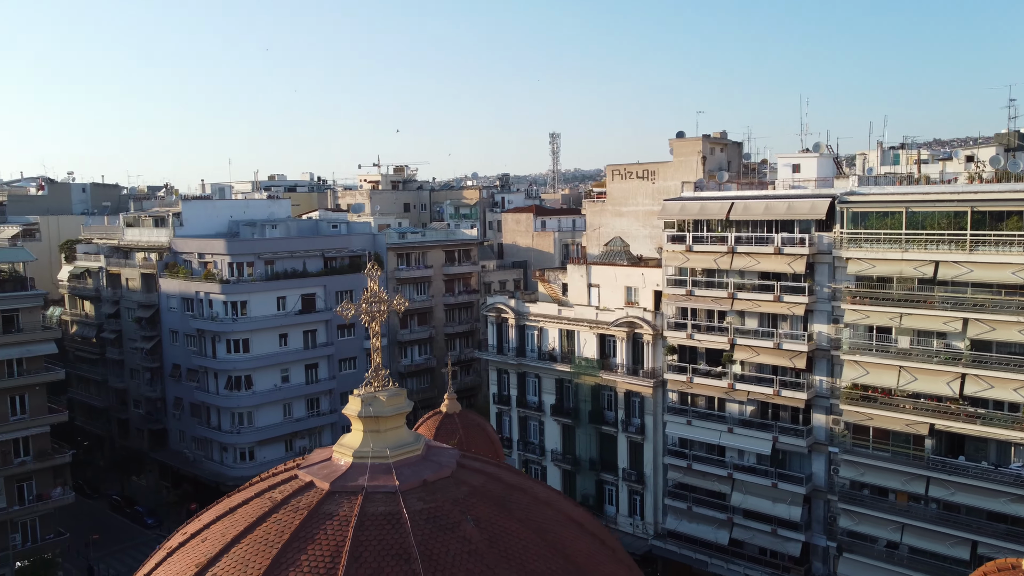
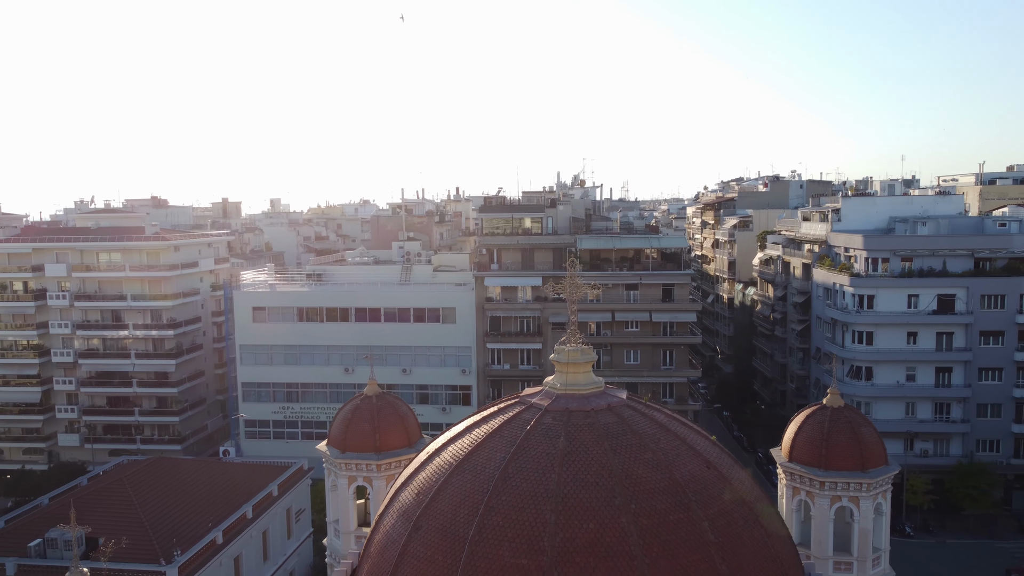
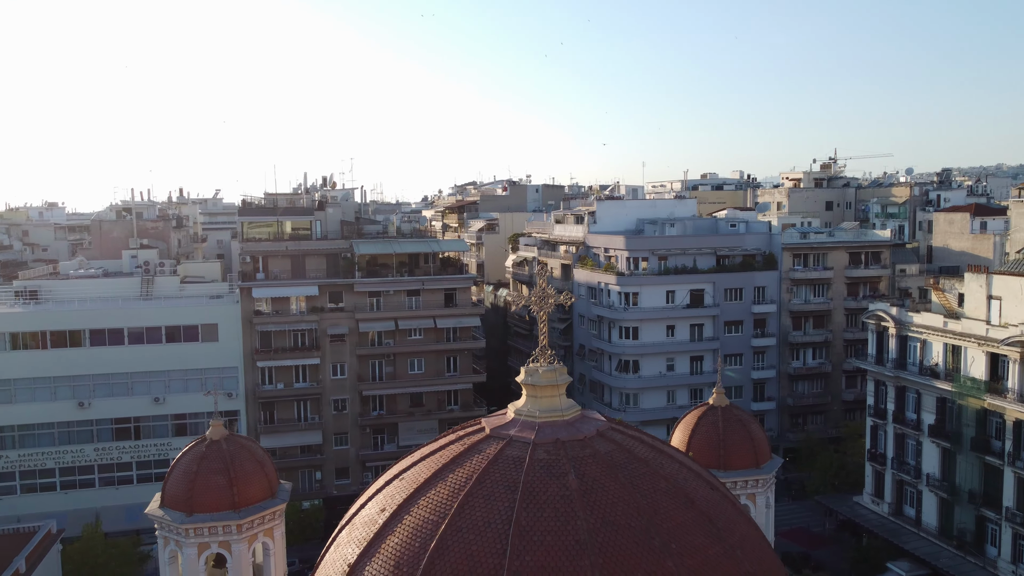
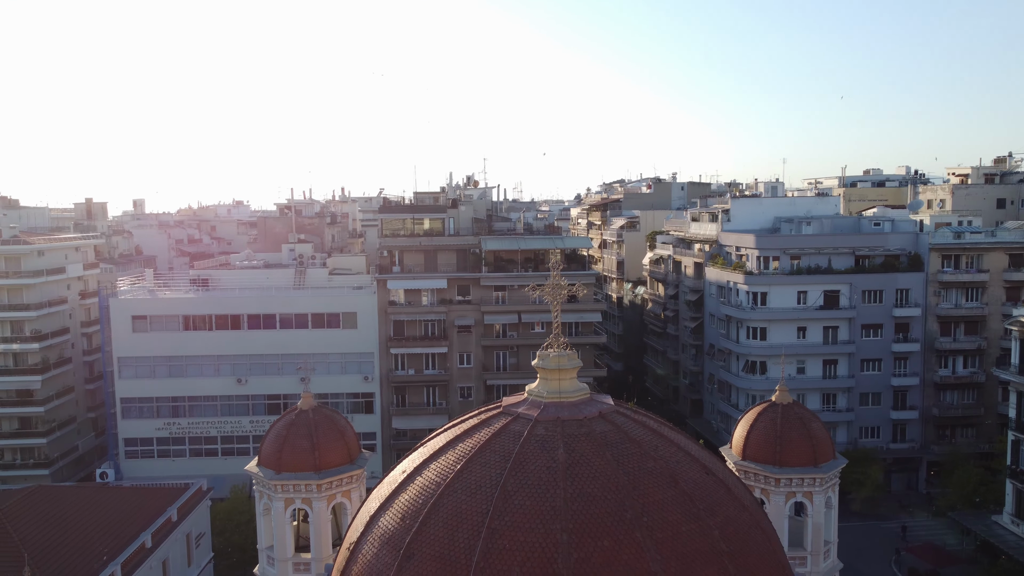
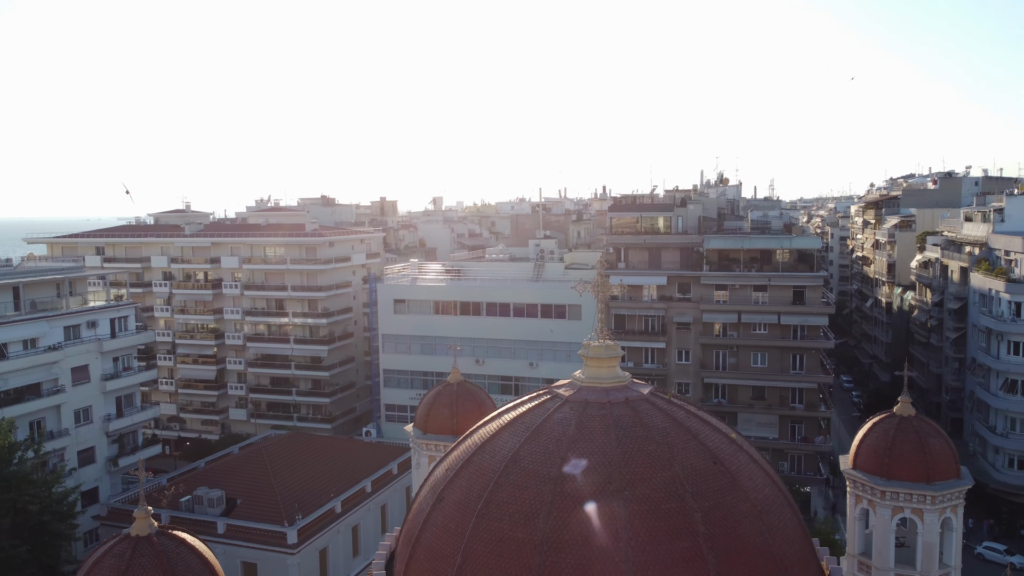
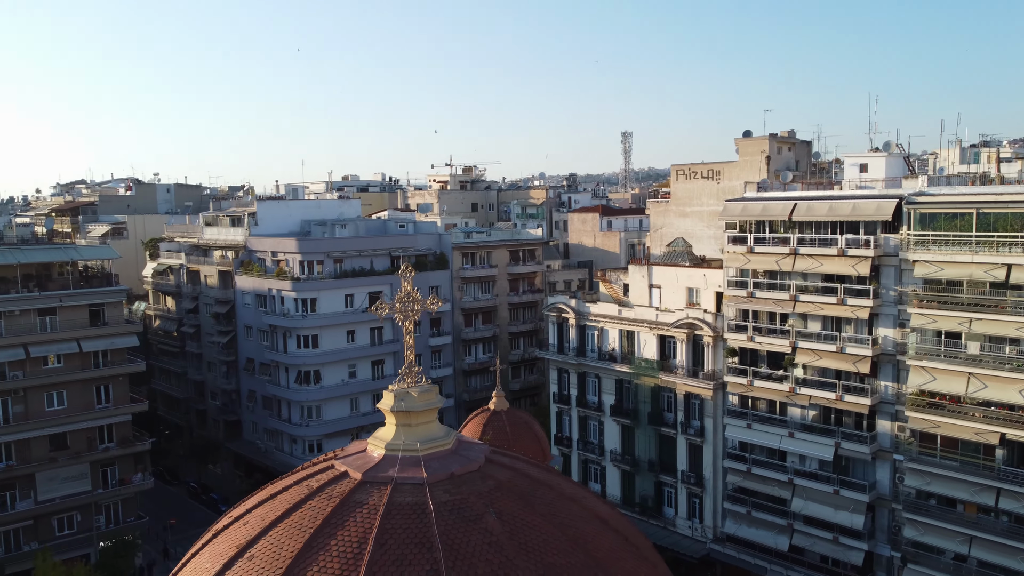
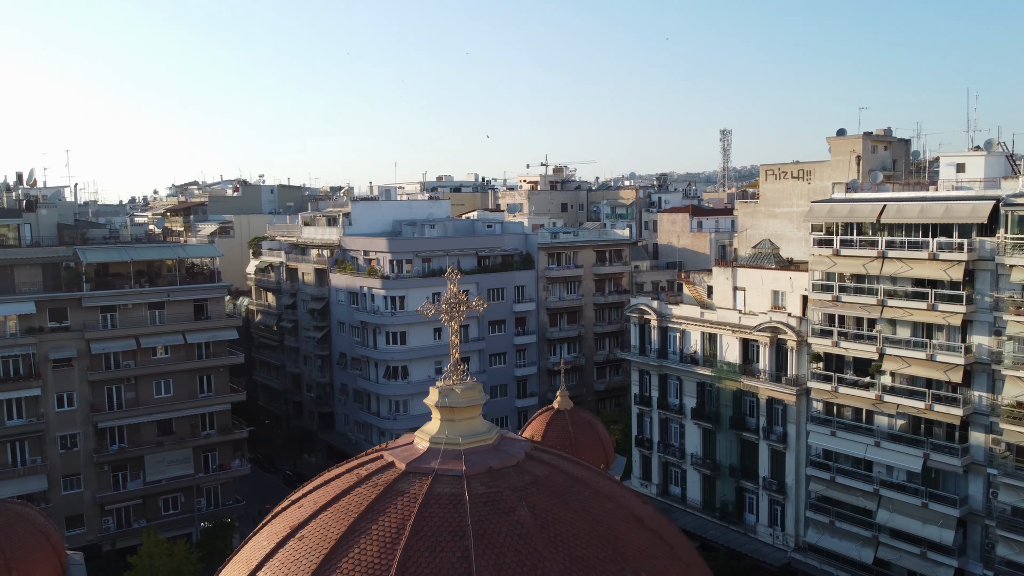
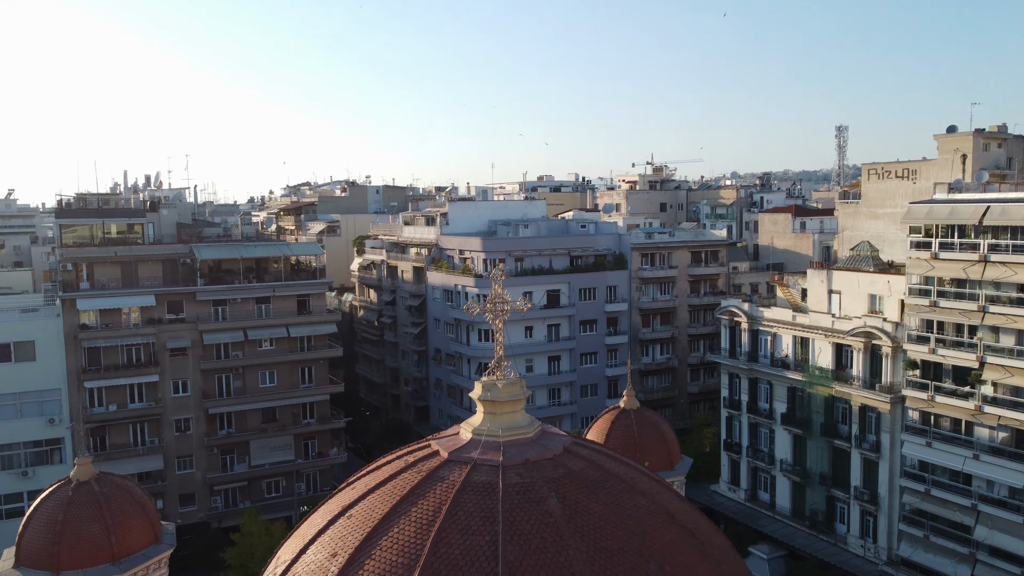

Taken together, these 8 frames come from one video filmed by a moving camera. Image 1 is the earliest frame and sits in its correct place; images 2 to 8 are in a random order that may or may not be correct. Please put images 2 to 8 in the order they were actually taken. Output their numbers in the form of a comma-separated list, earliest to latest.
6, 7, 8, 3, 4, 2, 5
